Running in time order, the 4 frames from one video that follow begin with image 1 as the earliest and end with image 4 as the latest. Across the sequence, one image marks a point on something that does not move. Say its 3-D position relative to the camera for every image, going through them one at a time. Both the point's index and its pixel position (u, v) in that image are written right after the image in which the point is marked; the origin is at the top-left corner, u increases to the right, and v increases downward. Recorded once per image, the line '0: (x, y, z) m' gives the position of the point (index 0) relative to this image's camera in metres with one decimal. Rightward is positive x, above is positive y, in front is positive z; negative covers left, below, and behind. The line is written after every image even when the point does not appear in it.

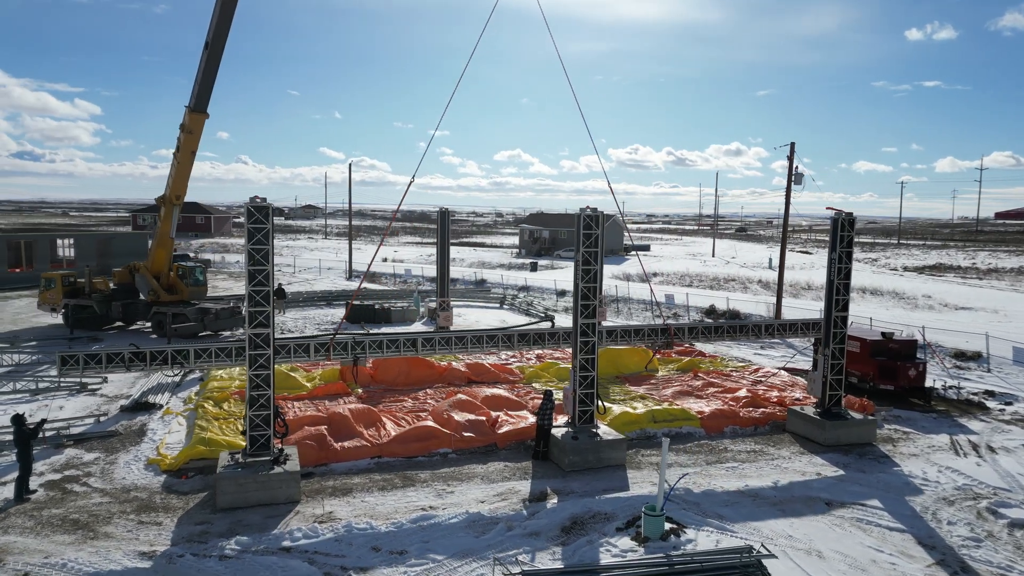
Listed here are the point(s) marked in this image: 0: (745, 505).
0: (+3.9, -3.7, +12.4) m
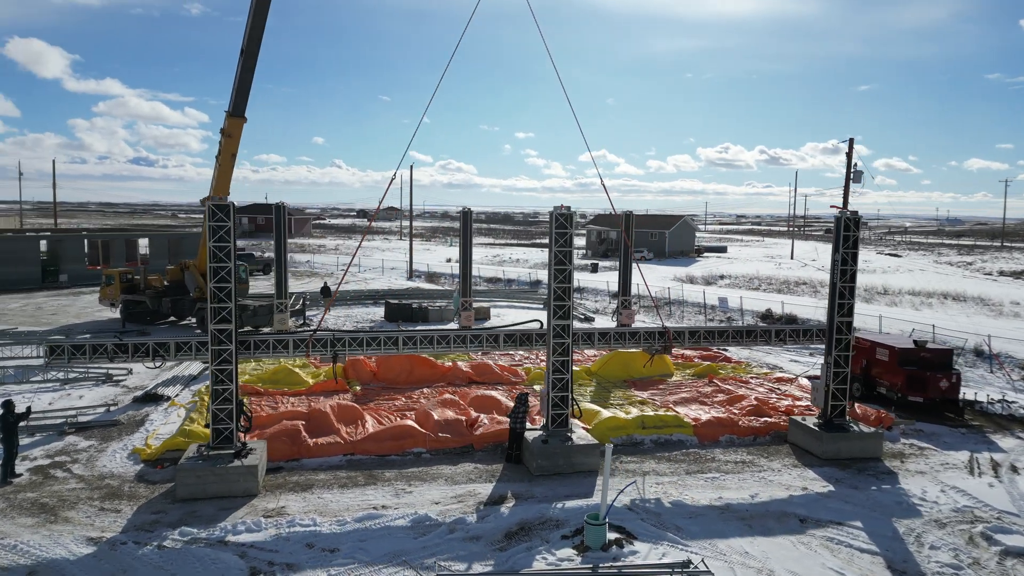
0: (+3.2, -3.7, +11.7) m
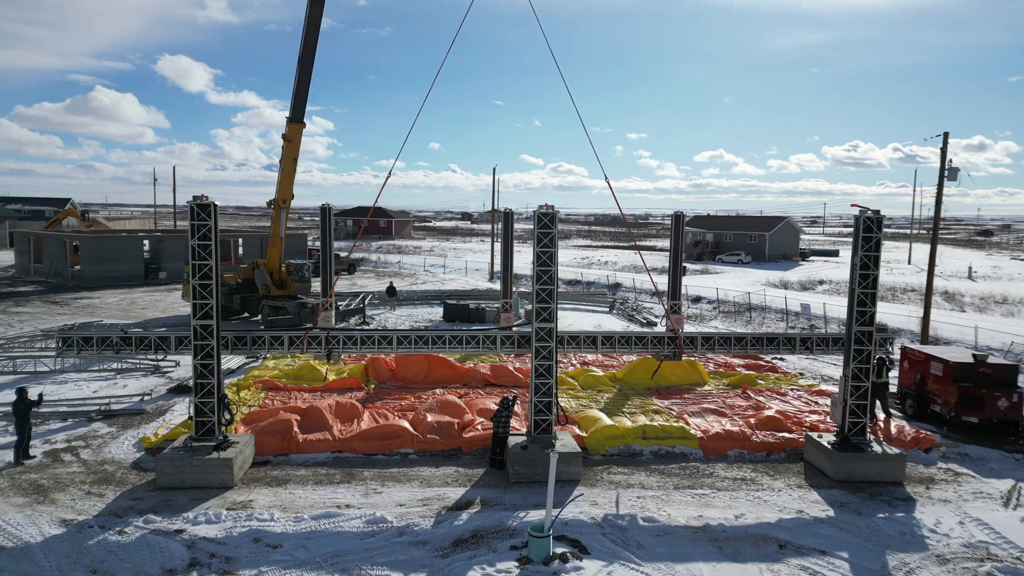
0: (+2.5, -3.7, +11.0) m
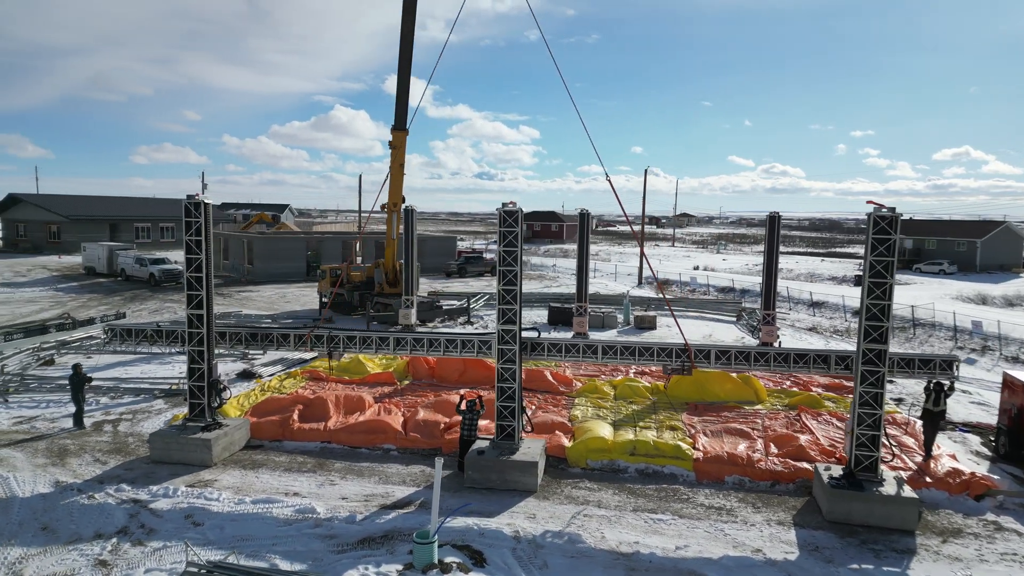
0: (+1.2, -3.8, +10.1) m
